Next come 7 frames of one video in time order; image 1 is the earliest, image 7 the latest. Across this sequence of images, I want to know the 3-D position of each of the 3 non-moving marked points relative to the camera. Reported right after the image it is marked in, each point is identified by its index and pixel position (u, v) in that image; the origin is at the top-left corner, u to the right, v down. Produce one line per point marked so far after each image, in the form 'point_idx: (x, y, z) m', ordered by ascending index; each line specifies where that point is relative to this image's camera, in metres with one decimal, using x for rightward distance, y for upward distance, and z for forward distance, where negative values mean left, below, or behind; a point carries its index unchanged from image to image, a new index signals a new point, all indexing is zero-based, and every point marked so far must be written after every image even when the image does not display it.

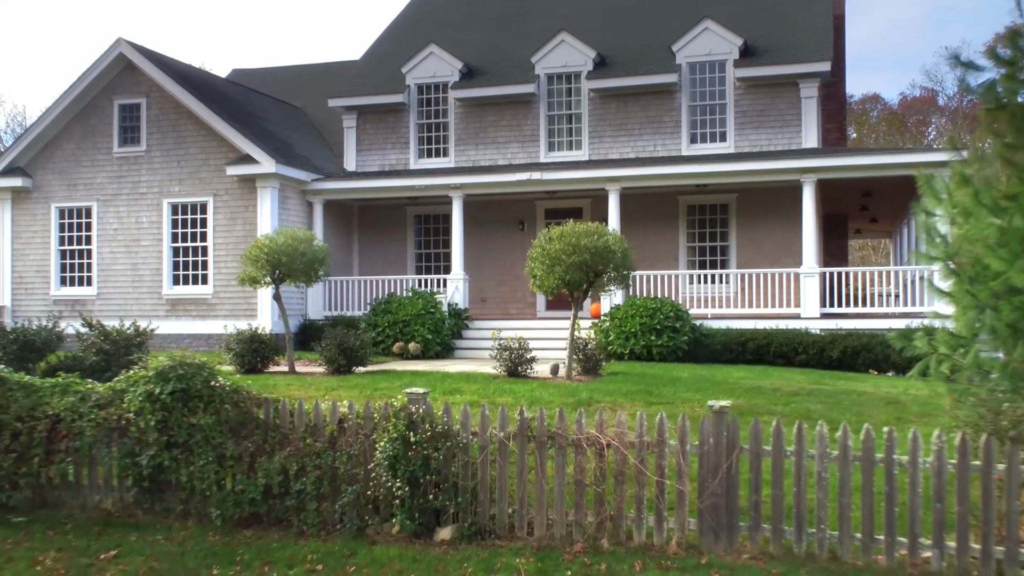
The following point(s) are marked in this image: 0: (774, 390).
0: (+2.9, -1.1, +11.2) m
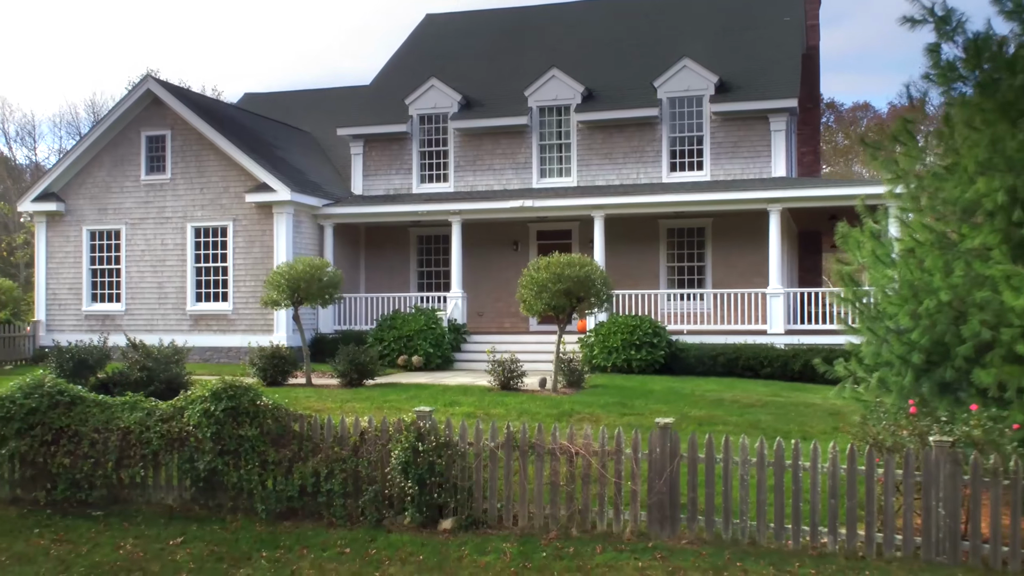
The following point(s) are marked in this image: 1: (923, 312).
0: (+2.8, -1.4, +12.8) m
1: (+3.1, -0.2, +7.7) m
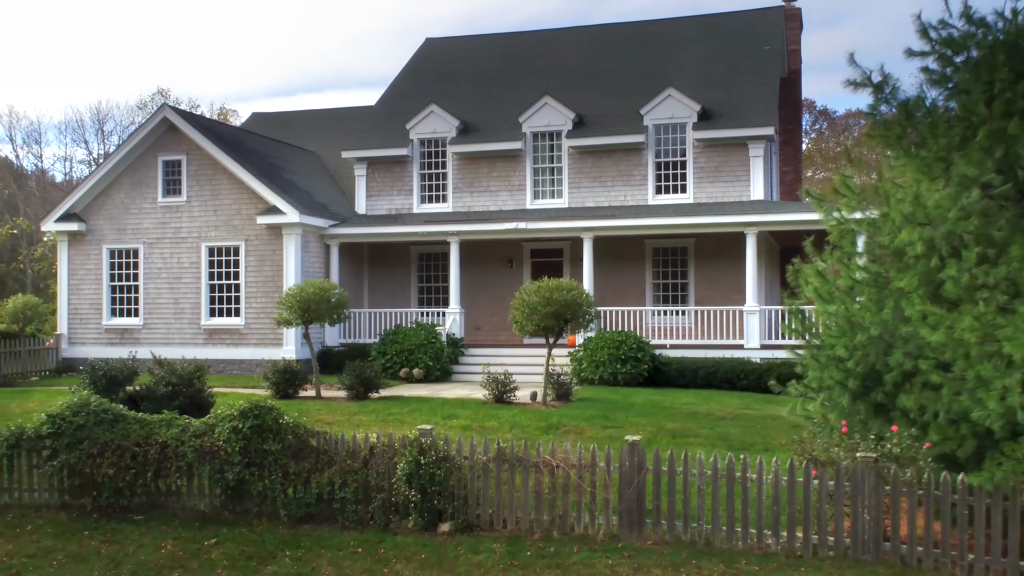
0: (+2.7, -1.7, +14.0) m
1: (+3.0, -0.5, +8.9) m
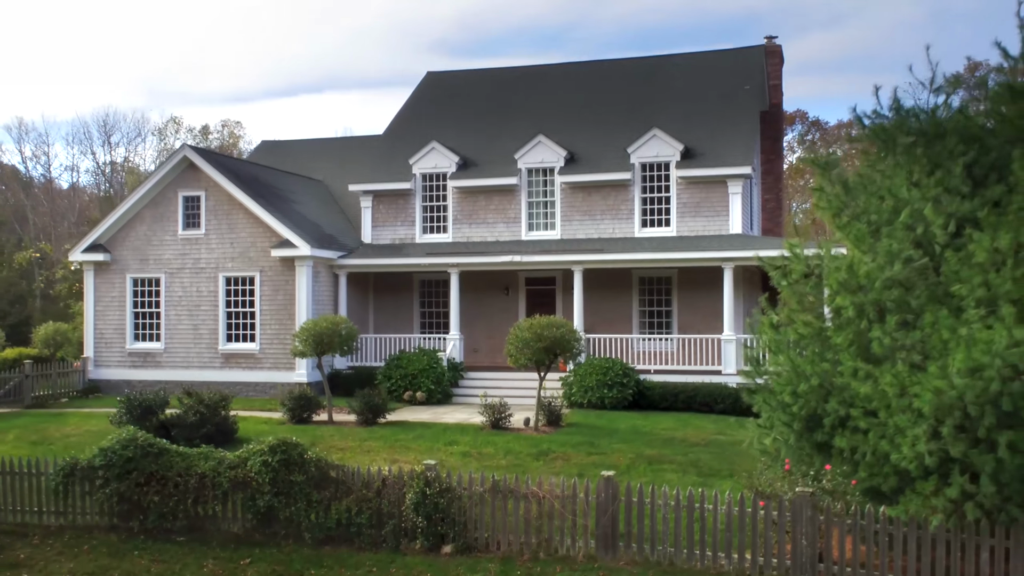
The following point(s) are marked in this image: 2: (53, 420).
0: (+2.6, -2.3, +15.5) m
1: (+2.9, -1.1, +10.4) m
2: (-8.1, -2.3, +18.1) m
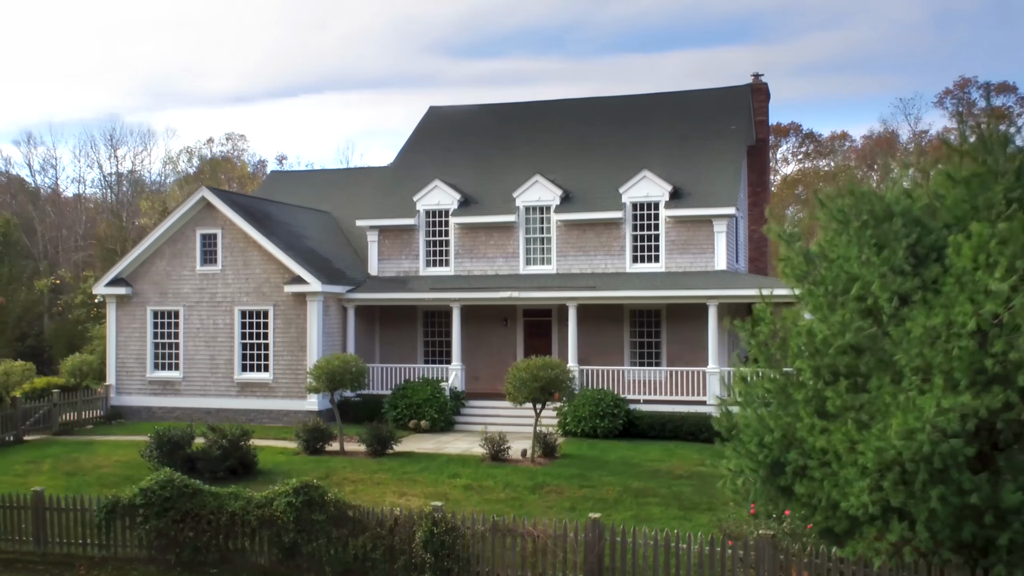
0: (+2.6, -3.0, +16.9) m
1: (+2.9, -1.8, +11.8) m
2: (-8.1, -3.0, +19.5) m
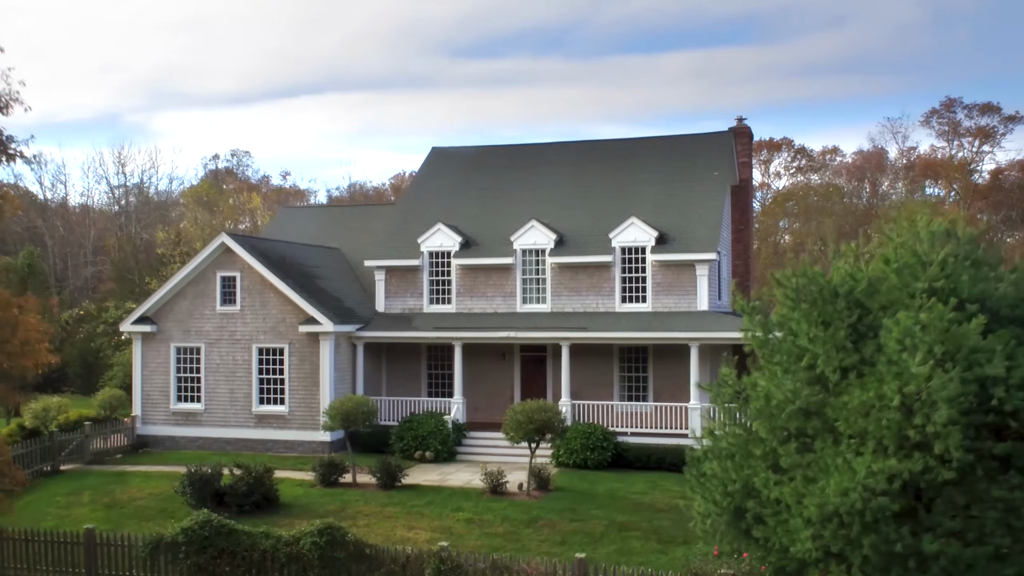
0: (+2.5, -3.9, +18.7) m
1: (+2.8, -2.7, +13.6) m
2: (-8.1, -4.0, +21.3) m
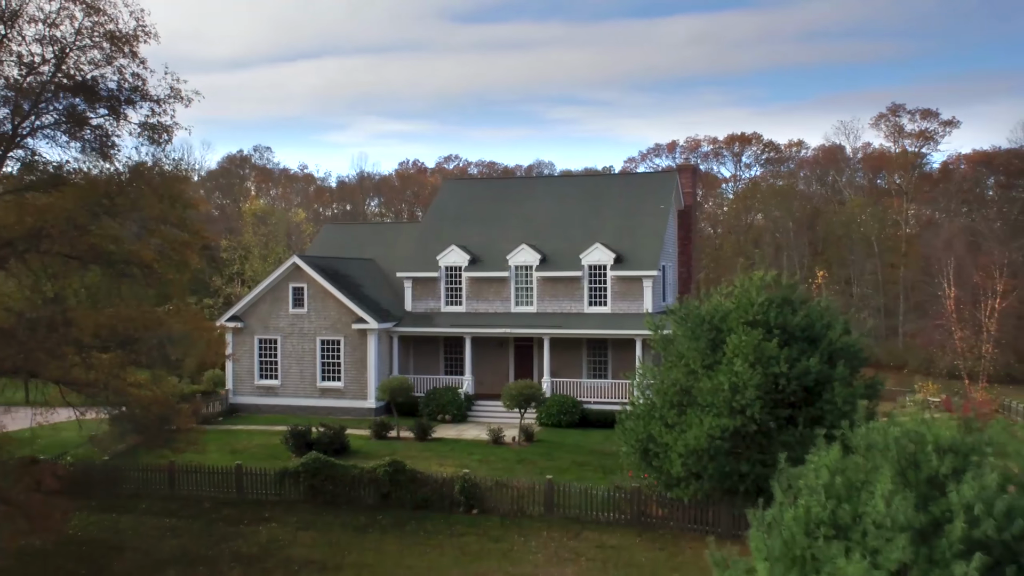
0: (+2.4, -4.4, +27.6) m
1: (+2.7, -3.3, +22.5) m
2: (-8.3, -4.3, +30.2) m
